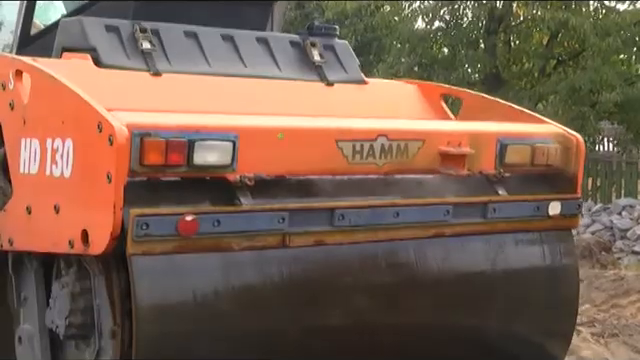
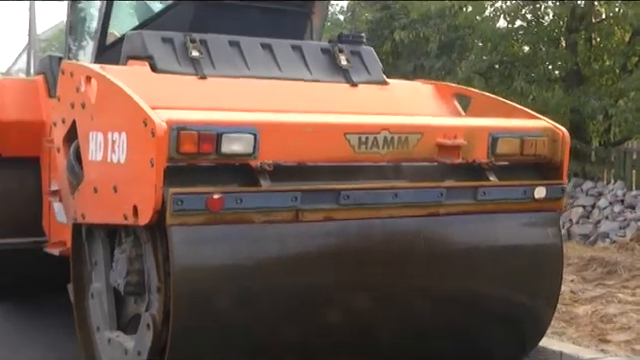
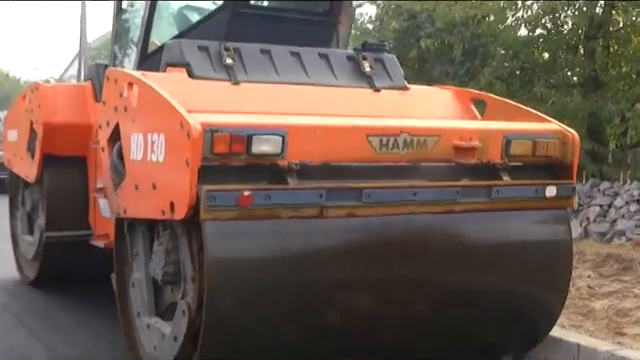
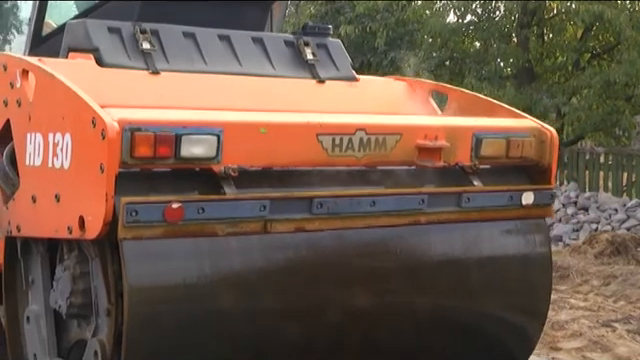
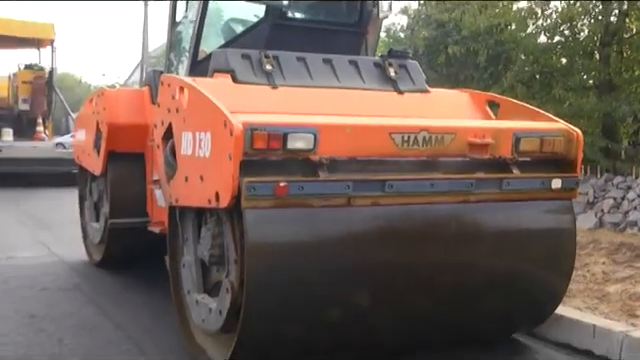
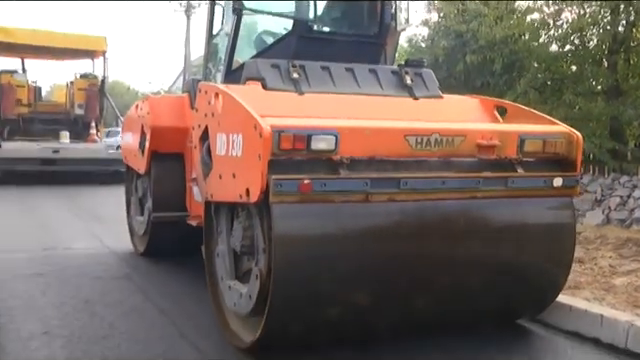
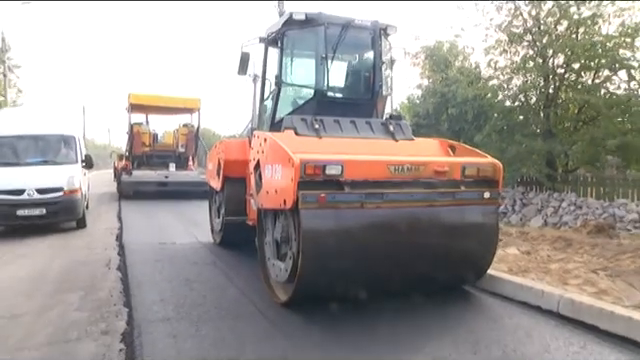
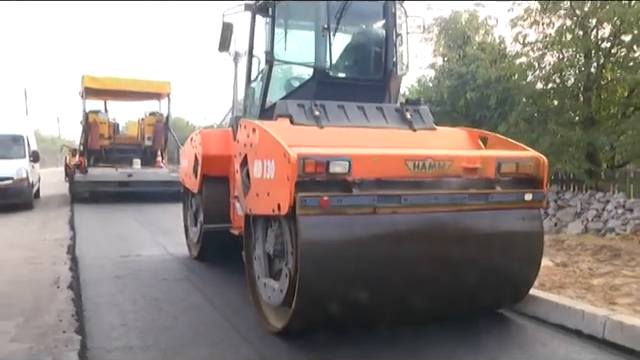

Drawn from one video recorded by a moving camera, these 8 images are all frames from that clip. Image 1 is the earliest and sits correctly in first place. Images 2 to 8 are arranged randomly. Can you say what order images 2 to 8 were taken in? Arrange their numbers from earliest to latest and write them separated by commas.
4, 2, 3, 5, 6, 8, 7
